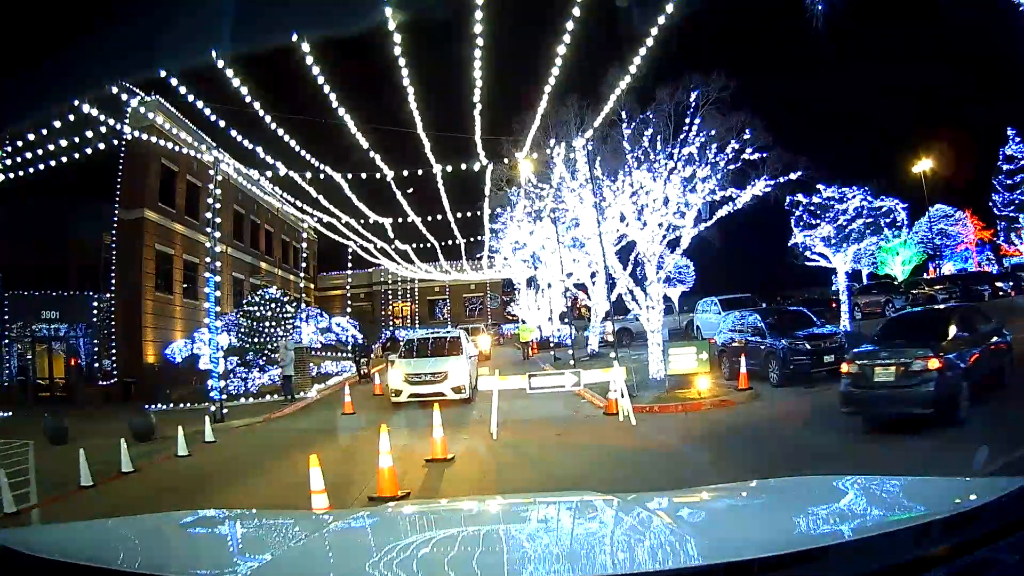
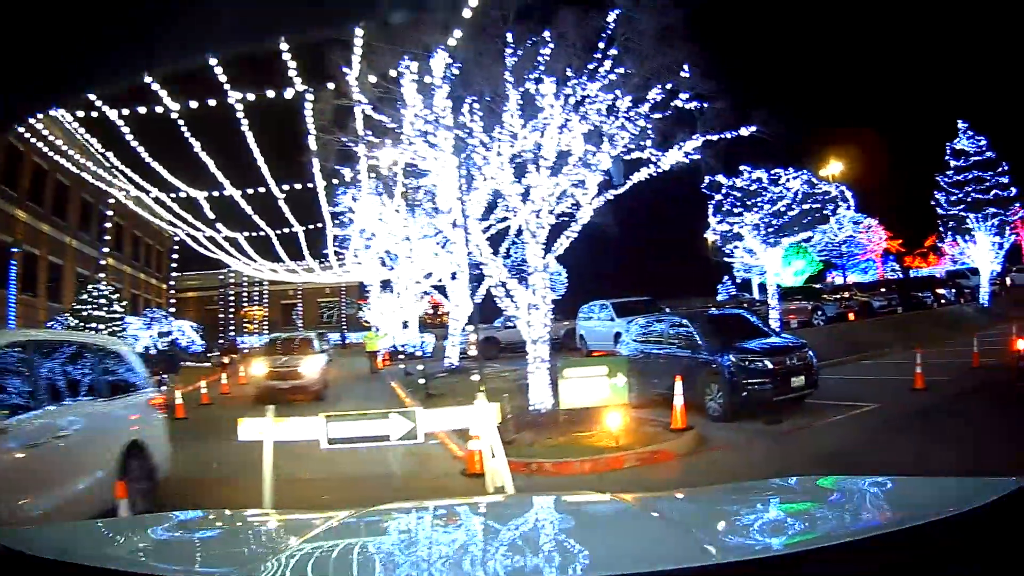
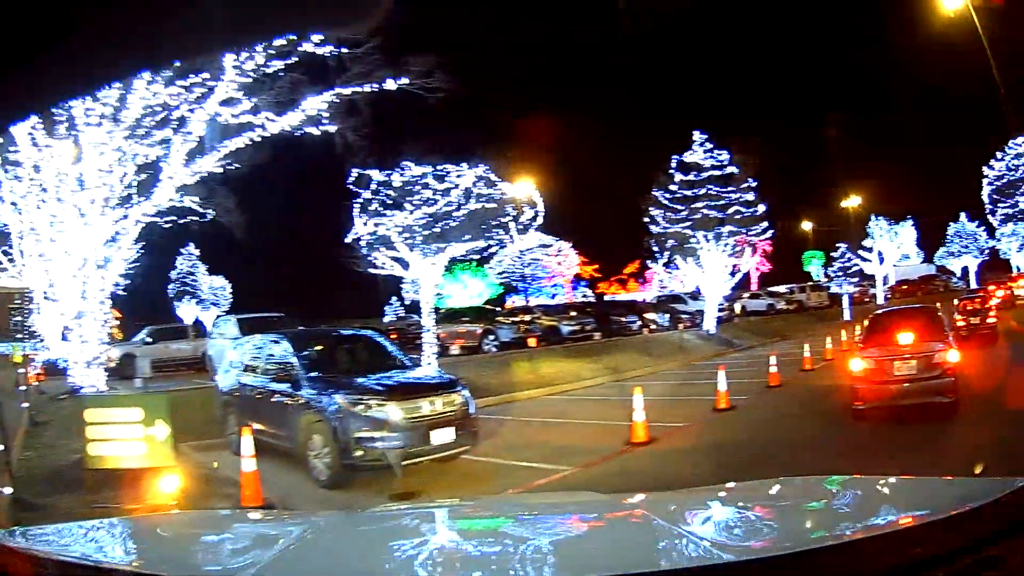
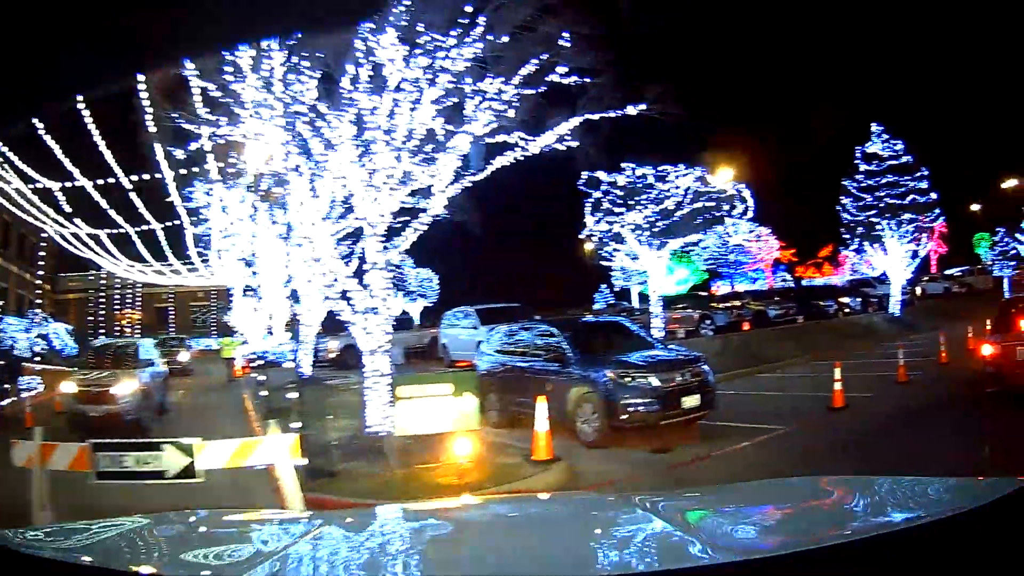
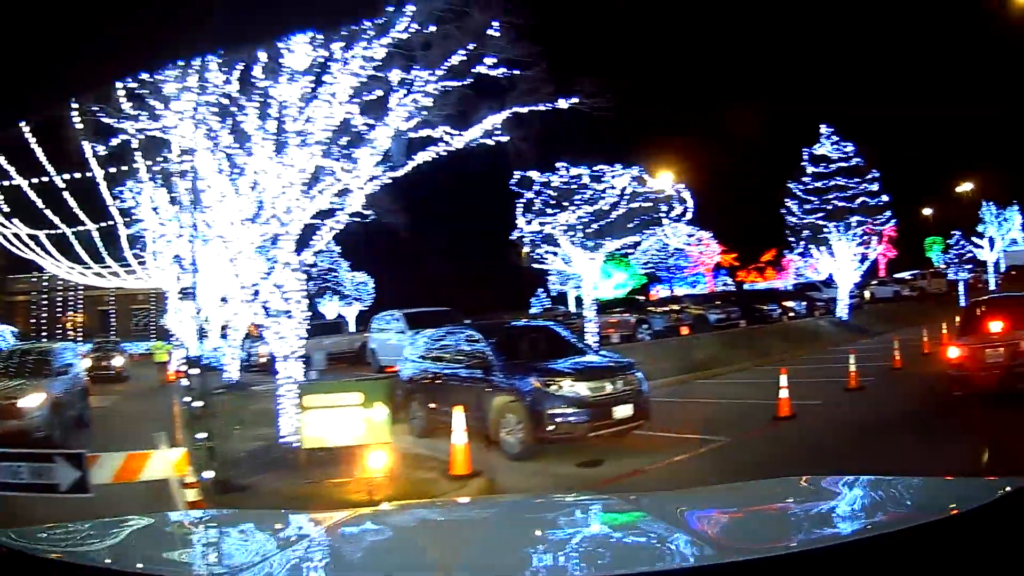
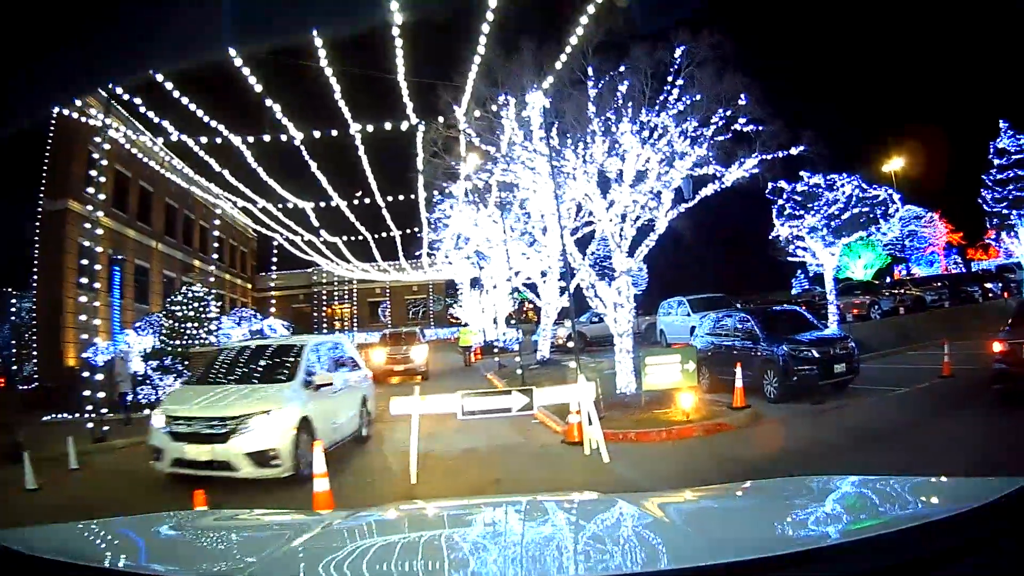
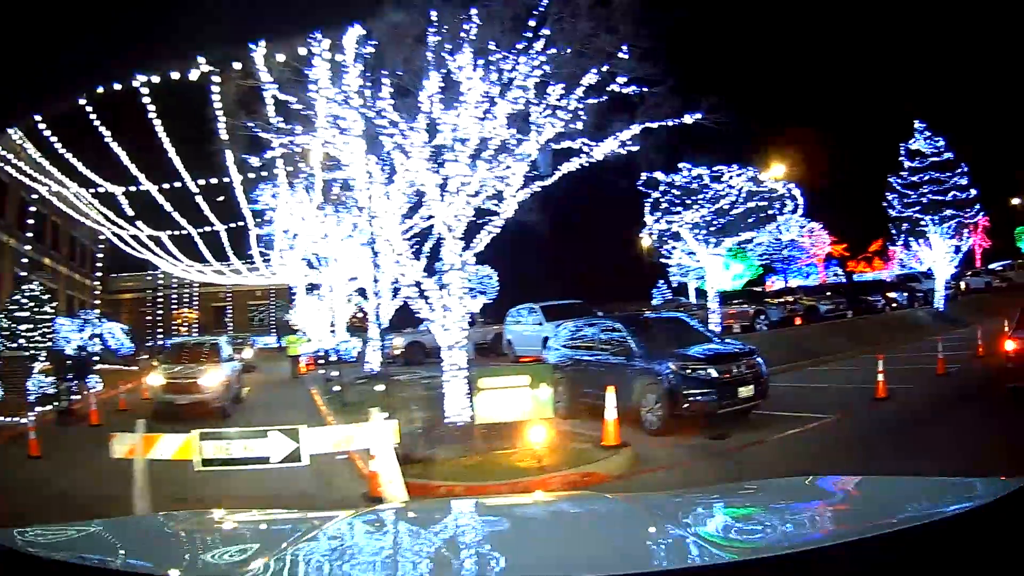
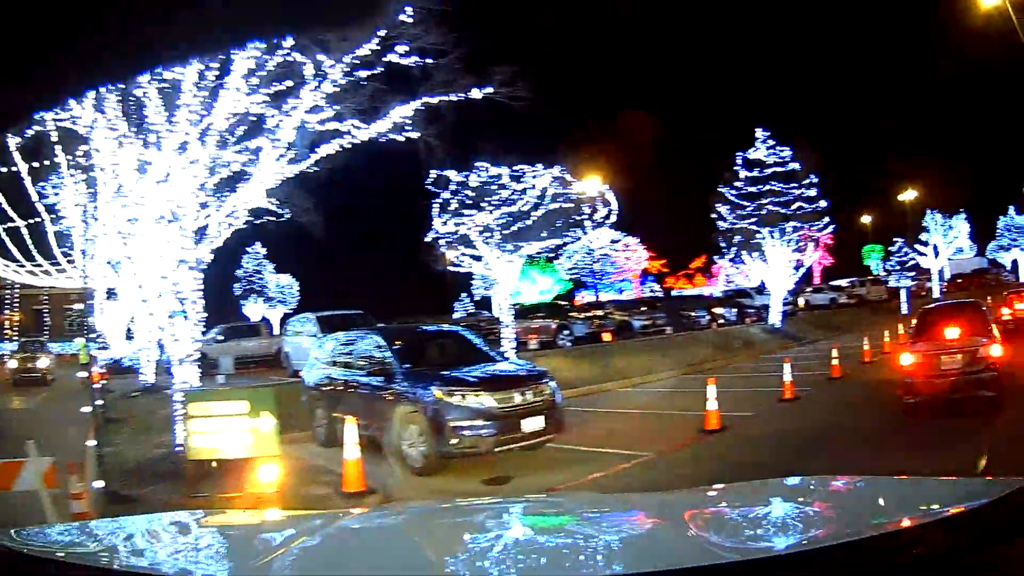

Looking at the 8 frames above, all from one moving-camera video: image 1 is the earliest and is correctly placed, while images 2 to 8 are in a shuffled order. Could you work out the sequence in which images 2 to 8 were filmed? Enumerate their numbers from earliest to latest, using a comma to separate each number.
6, 2, 7, 4, 5, 8, 3
